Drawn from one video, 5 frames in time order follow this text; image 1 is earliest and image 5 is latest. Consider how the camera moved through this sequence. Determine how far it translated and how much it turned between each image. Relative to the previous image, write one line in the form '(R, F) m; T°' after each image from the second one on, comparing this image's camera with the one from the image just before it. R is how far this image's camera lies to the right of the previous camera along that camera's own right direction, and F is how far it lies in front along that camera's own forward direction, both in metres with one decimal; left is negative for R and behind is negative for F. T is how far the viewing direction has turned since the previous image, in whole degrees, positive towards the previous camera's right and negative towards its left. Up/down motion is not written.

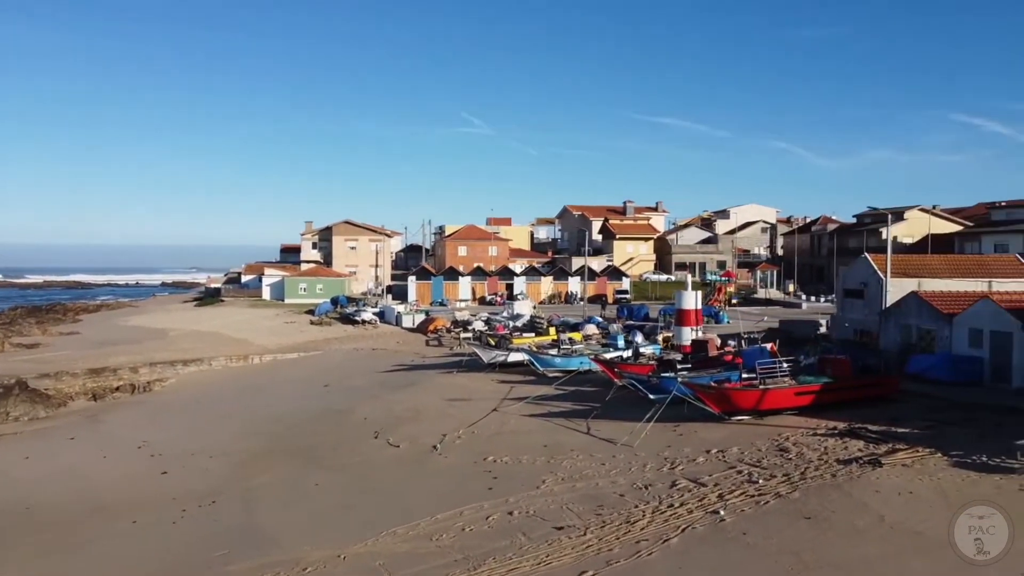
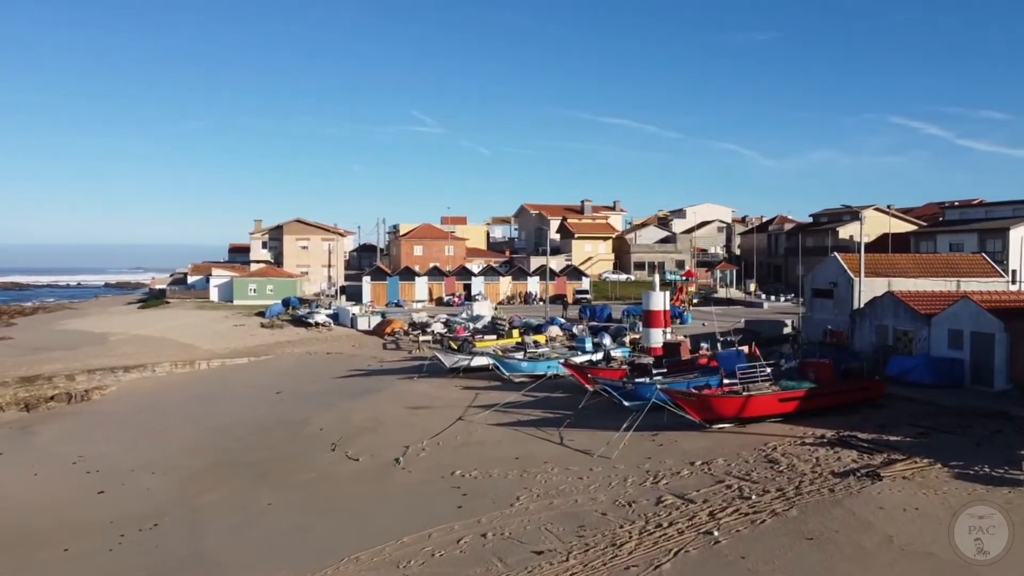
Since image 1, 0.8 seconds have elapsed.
(-0.3, +1.0) m; +4°
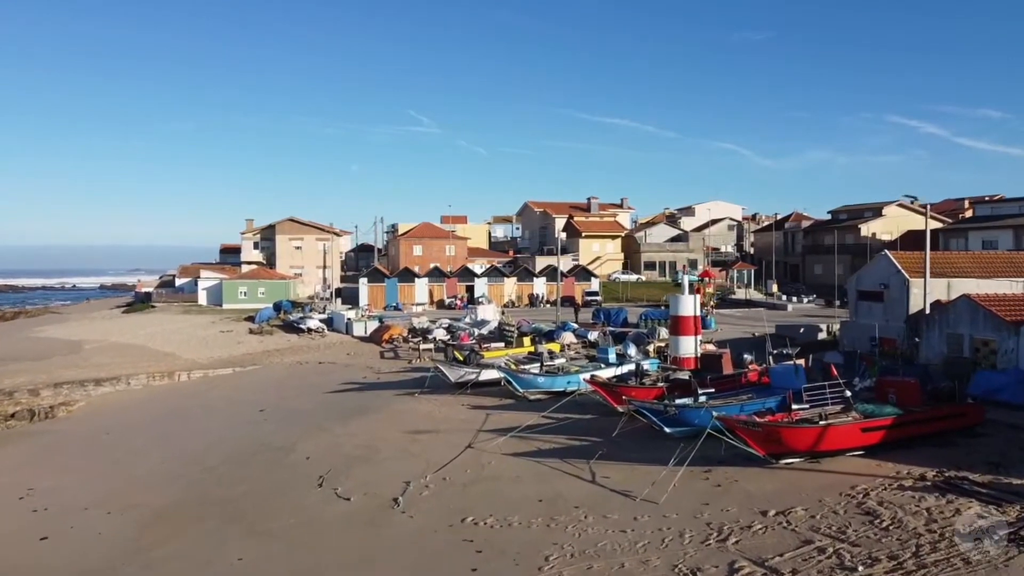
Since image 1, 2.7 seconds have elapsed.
(-0.4, +2.4) m; 0°
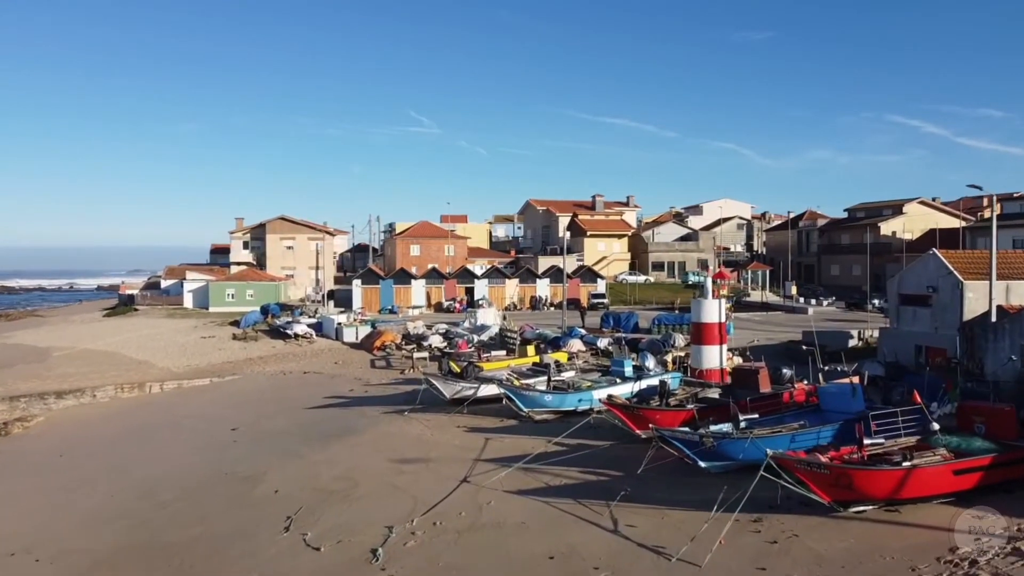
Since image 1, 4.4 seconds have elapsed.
(0.0, +2.2) m; 0°
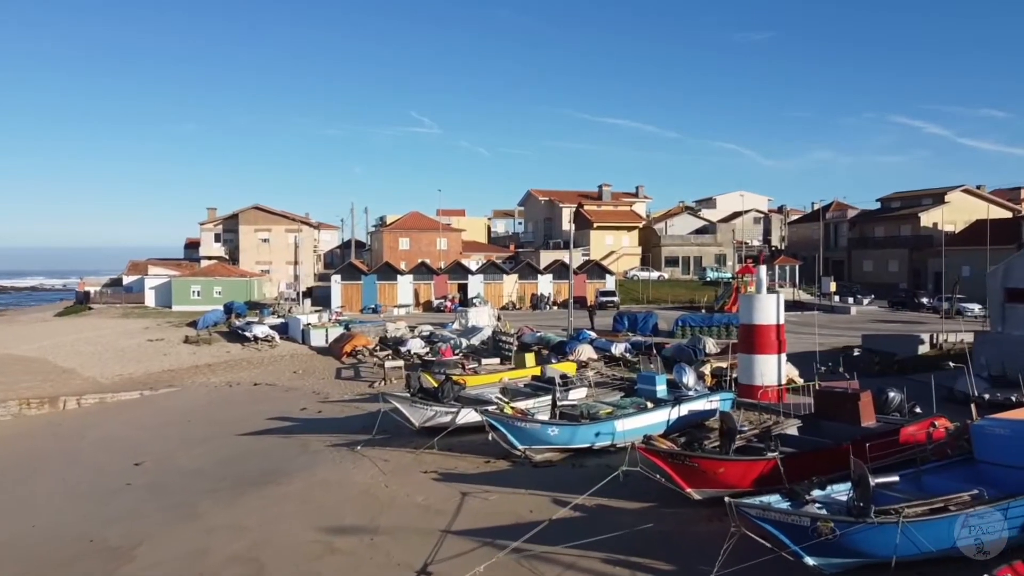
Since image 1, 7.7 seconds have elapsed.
(+0.2, +4.3) m; 0°
